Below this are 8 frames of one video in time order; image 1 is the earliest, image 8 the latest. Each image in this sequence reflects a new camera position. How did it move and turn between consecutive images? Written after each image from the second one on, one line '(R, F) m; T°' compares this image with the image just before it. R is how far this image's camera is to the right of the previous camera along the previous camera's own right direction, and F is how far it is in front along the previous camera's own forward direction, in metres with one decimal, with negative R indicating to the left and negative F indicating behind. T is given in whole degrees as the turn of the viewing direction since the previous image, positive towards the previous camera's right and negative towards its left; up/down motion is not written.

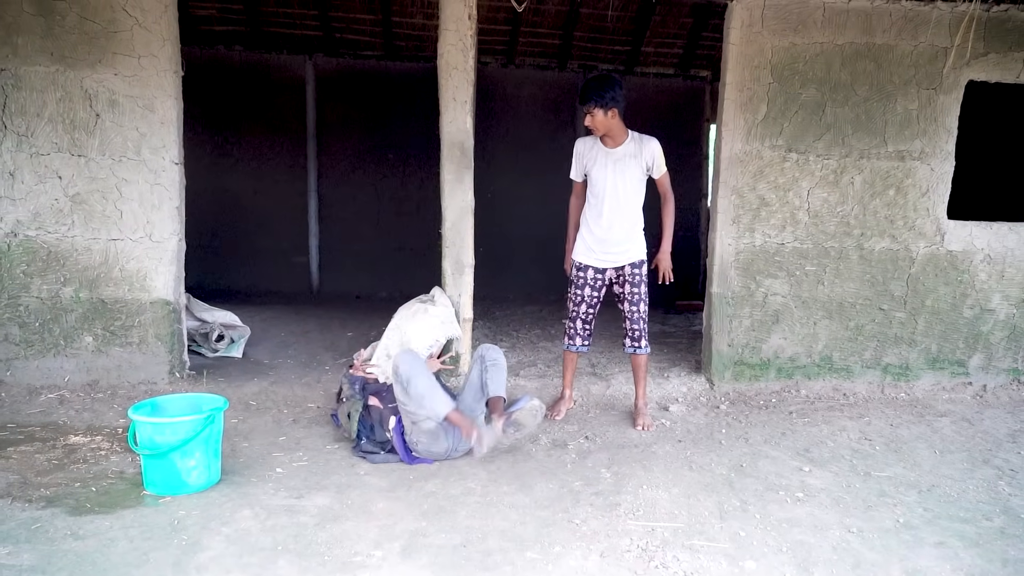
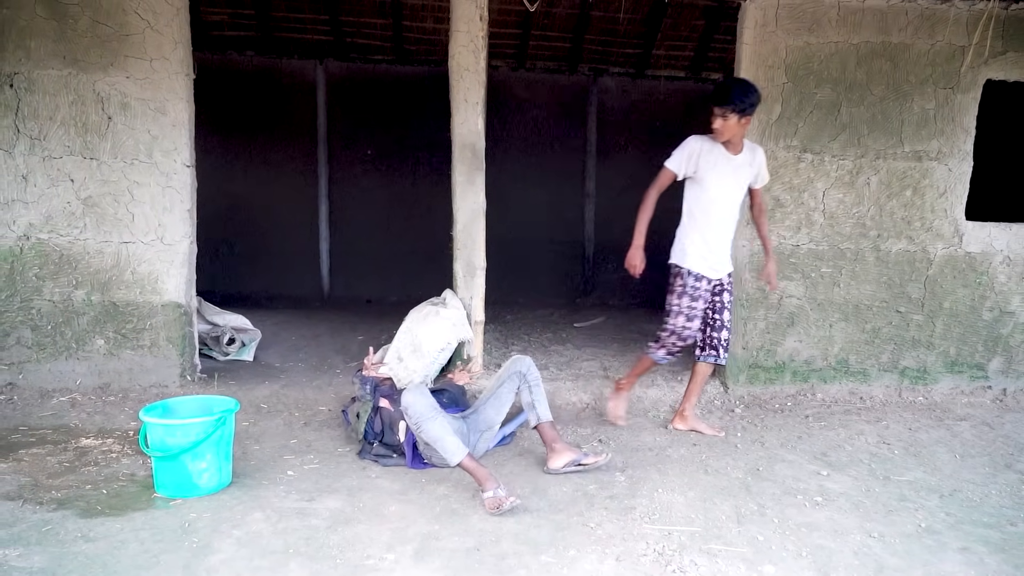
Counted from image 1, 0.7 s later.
(0.0, 0.0) m; -1°
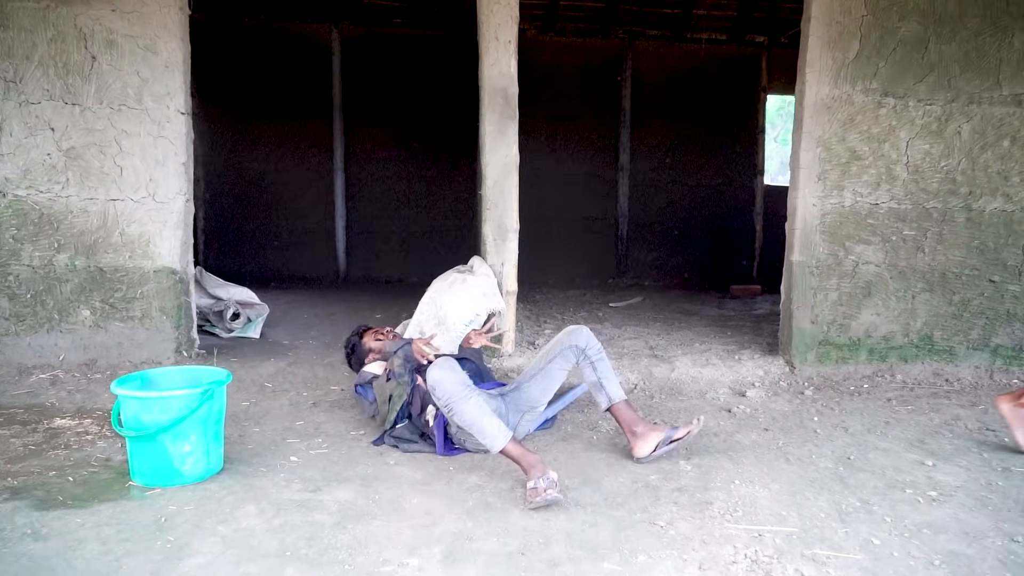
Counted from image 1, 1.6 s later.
(-0.1, +0.5) m; -1°
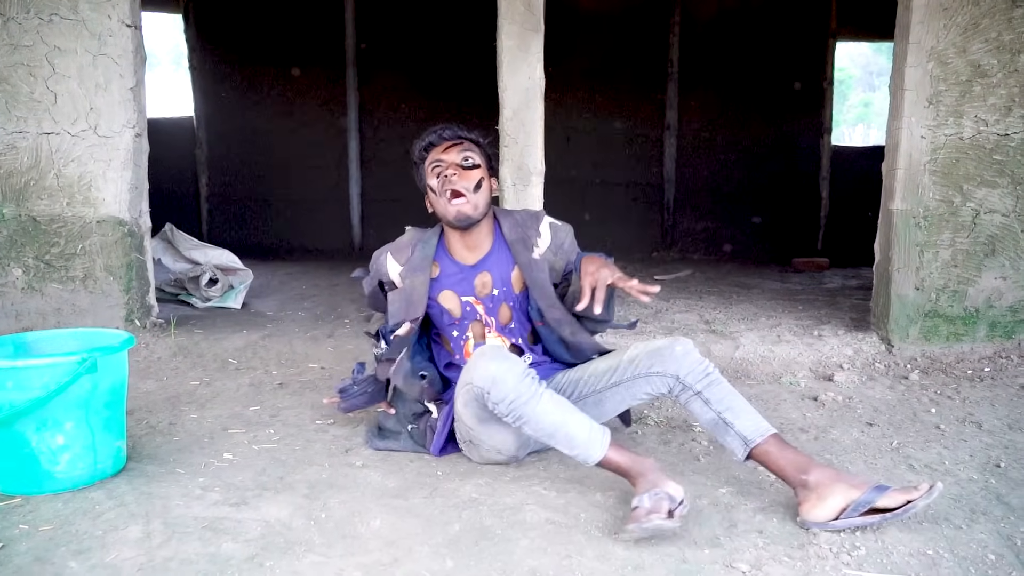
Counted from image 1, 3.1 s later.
(+0.1, +0.7) m; -3°
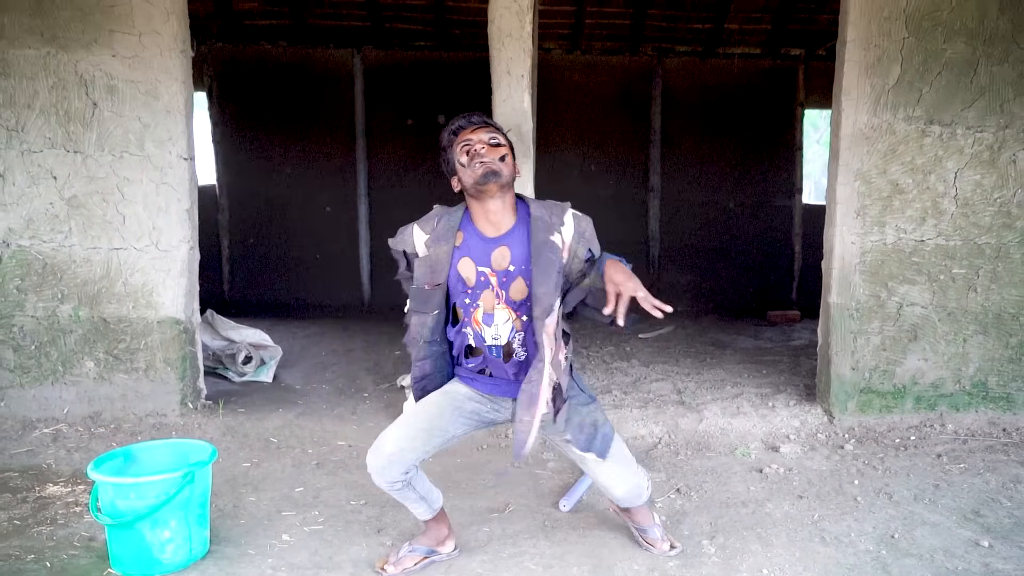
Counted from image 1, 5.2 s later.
(0.0, -0.5) m; 0°
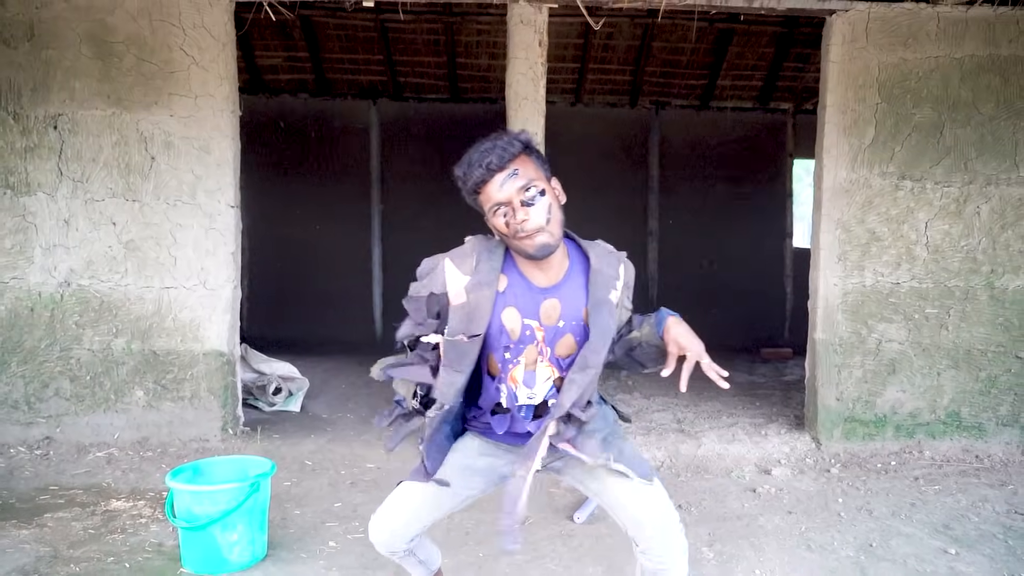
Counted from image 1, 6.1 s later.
(-0.1, -0.4) m; 0°
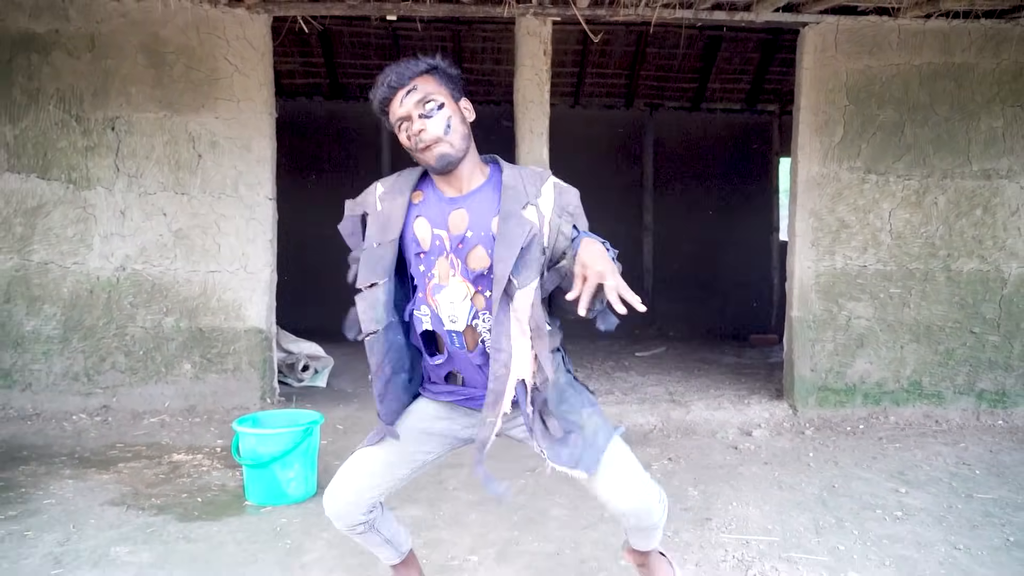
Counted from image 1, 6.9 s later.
(-0.1, -0.5) m; 0°
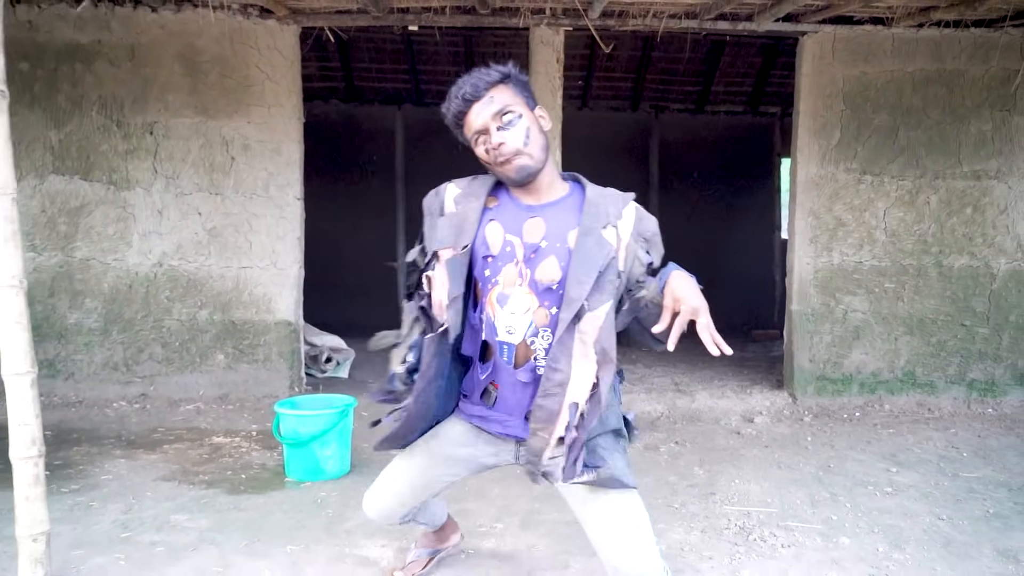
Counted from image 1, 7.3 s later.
(-0.1, -0.2) m; 0°
